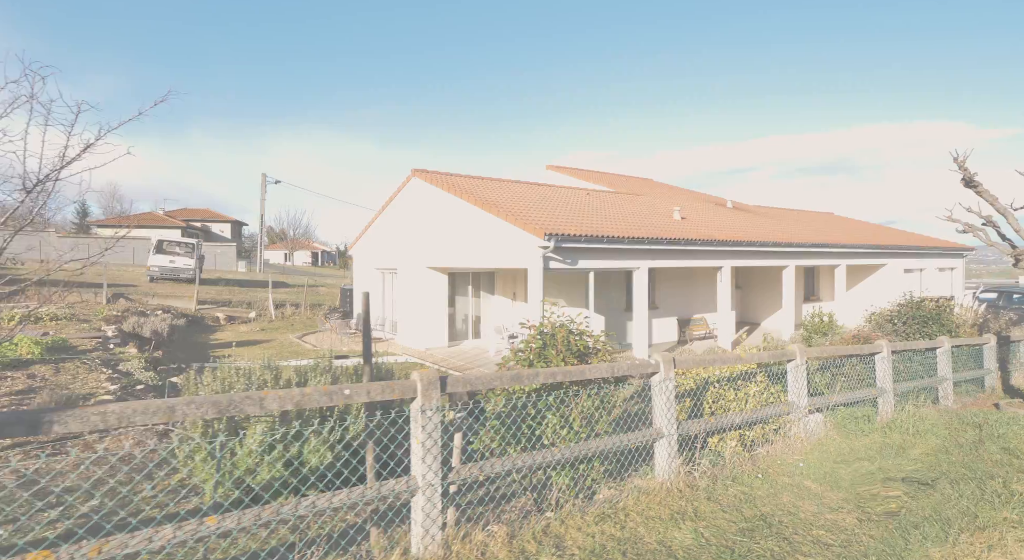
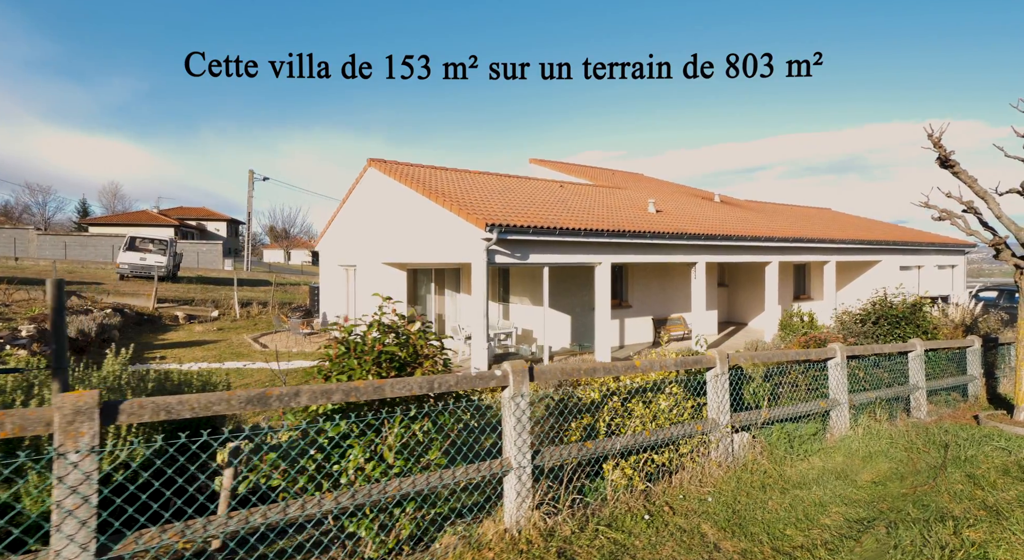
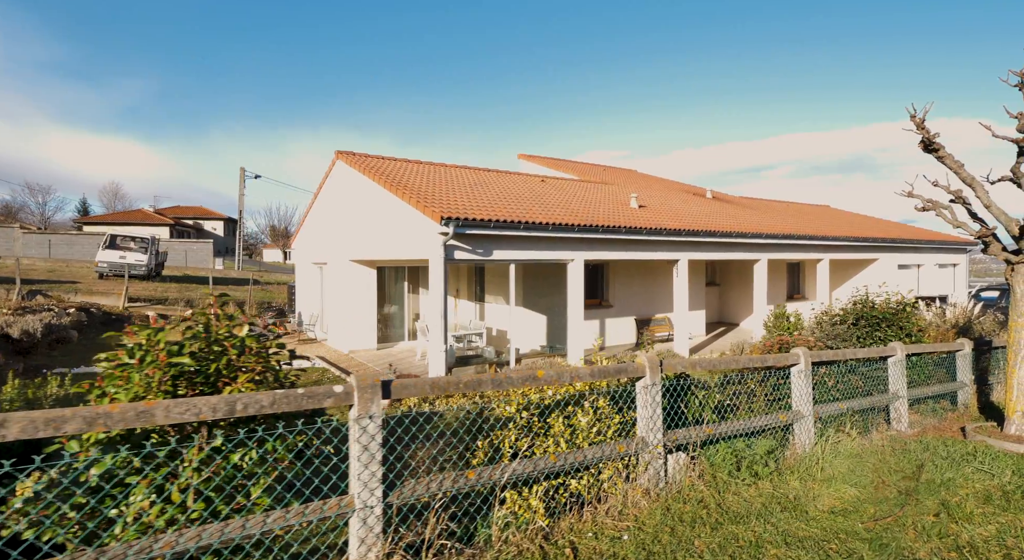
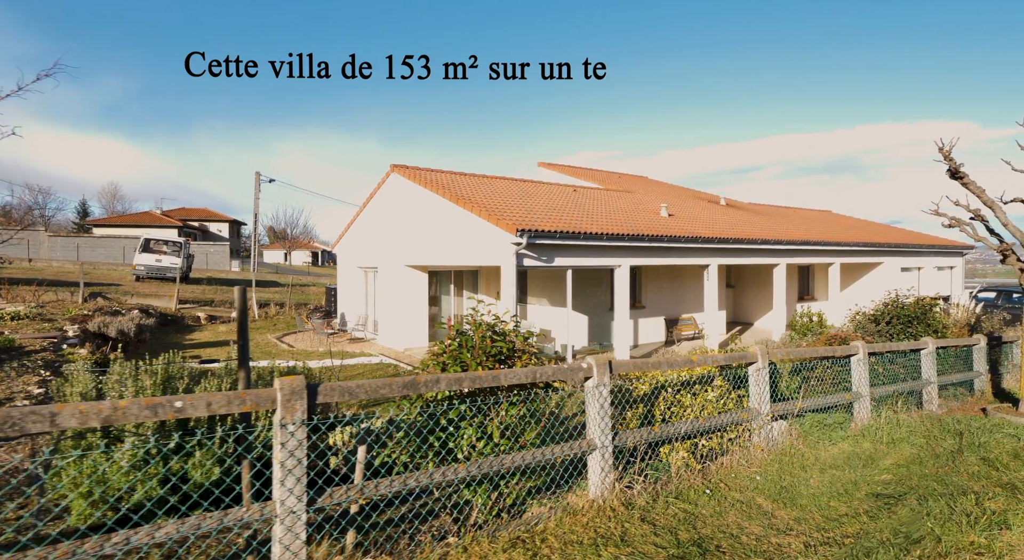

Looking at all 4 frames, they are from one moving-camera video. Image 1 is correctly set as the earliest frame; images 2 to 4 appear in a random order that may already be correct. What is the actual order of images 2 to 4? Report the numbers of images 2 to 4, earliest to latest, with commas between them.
4, 2, 3
